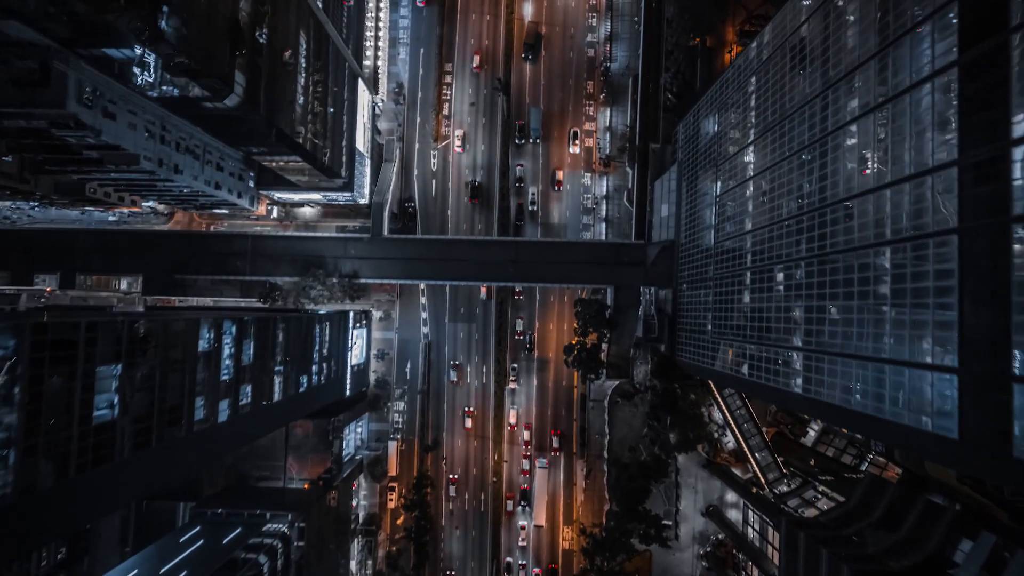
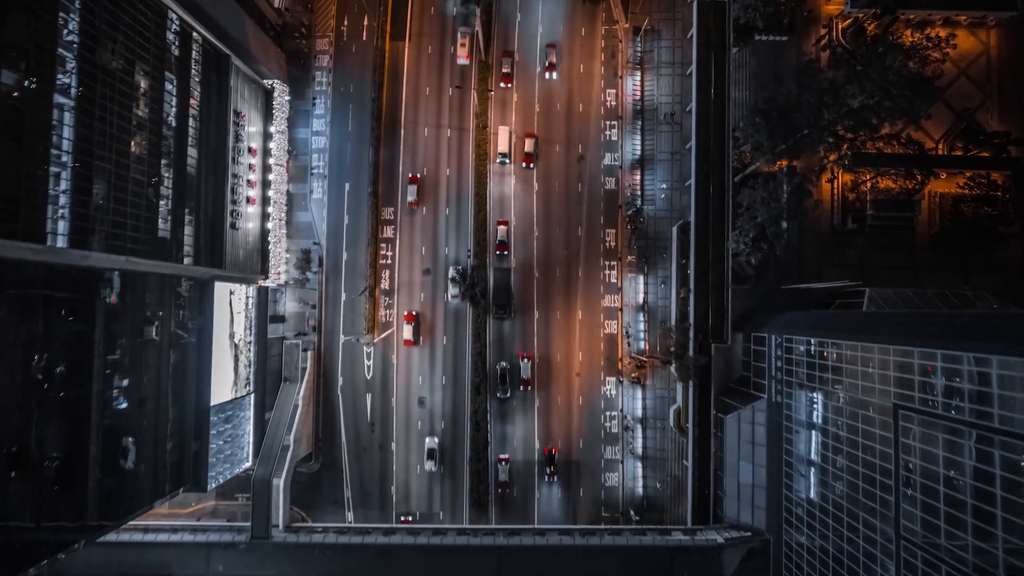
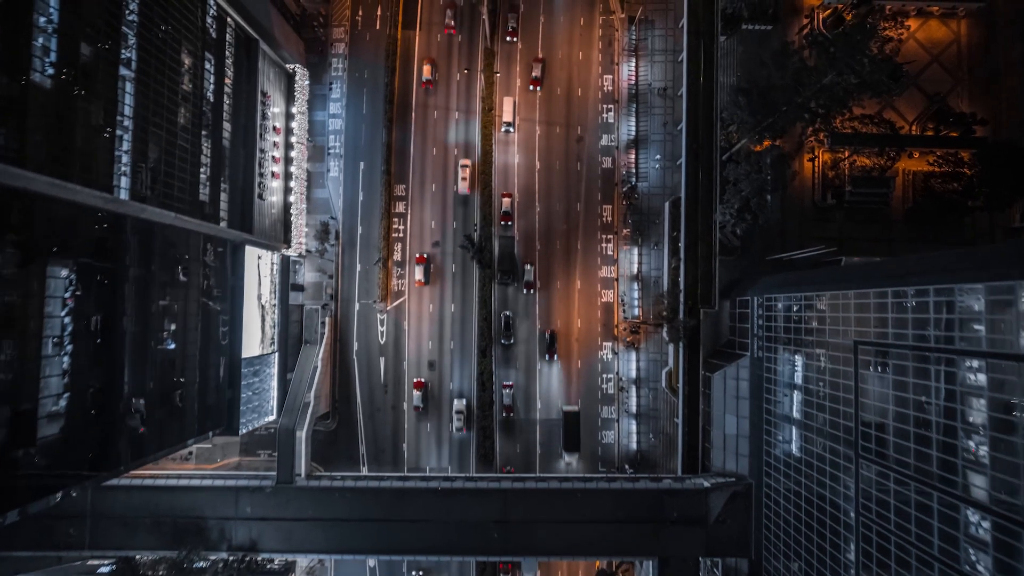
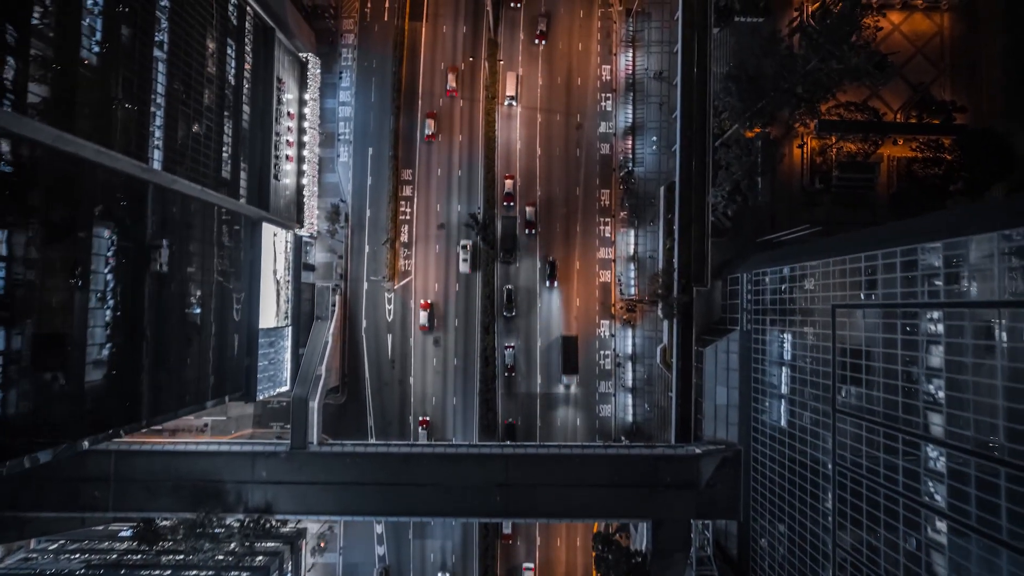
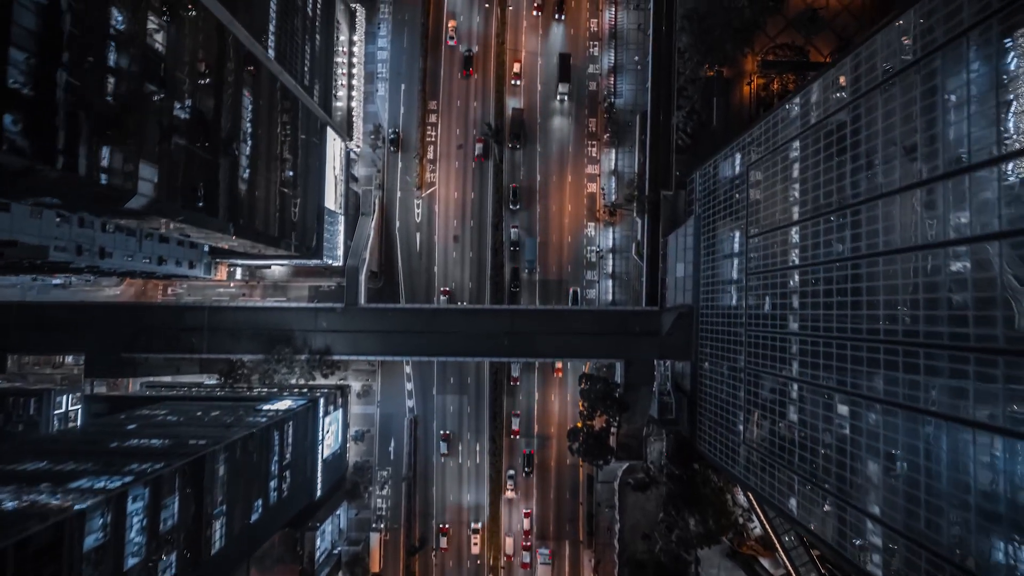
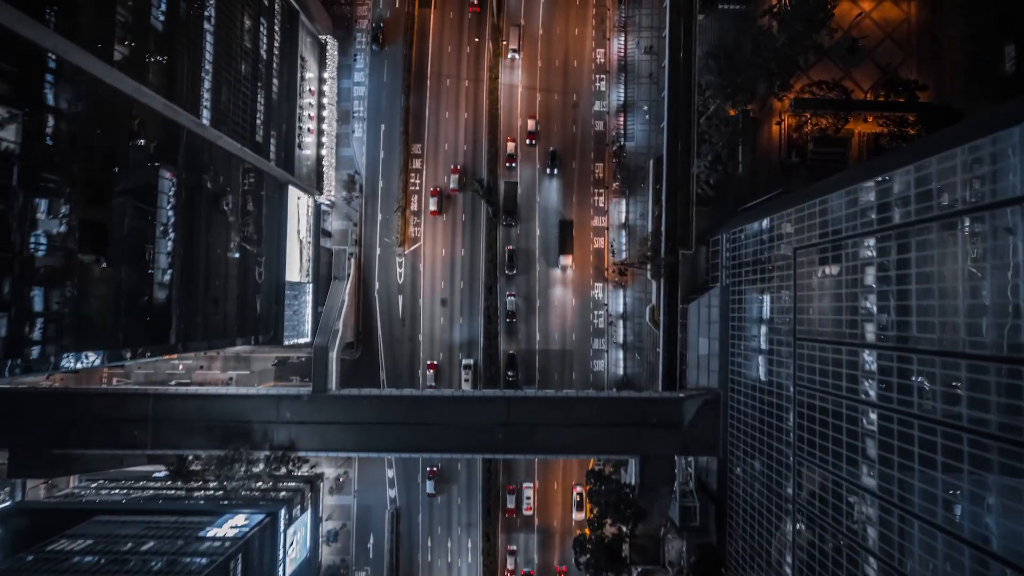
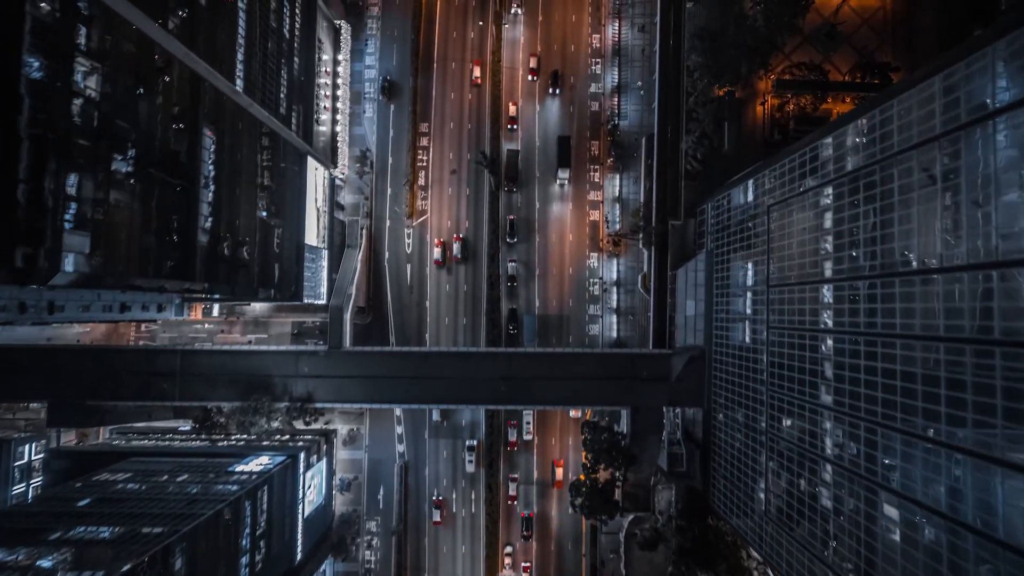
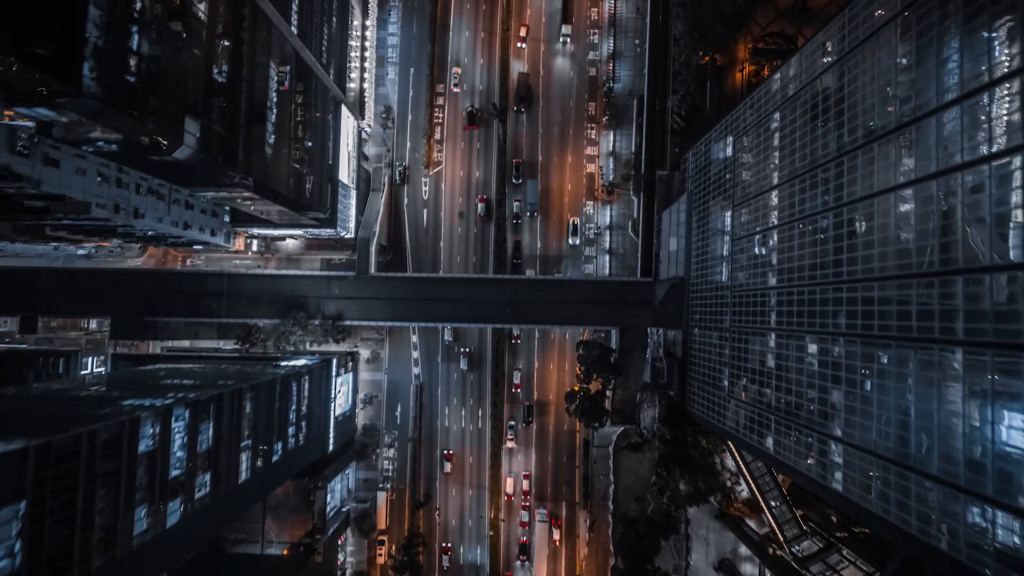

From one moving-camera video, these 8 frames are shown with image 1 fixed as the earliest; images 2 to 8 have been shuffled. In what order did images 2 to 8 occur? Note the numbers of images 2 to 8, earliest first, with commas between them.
8, 5, 7, 6, 4, 3, 2
